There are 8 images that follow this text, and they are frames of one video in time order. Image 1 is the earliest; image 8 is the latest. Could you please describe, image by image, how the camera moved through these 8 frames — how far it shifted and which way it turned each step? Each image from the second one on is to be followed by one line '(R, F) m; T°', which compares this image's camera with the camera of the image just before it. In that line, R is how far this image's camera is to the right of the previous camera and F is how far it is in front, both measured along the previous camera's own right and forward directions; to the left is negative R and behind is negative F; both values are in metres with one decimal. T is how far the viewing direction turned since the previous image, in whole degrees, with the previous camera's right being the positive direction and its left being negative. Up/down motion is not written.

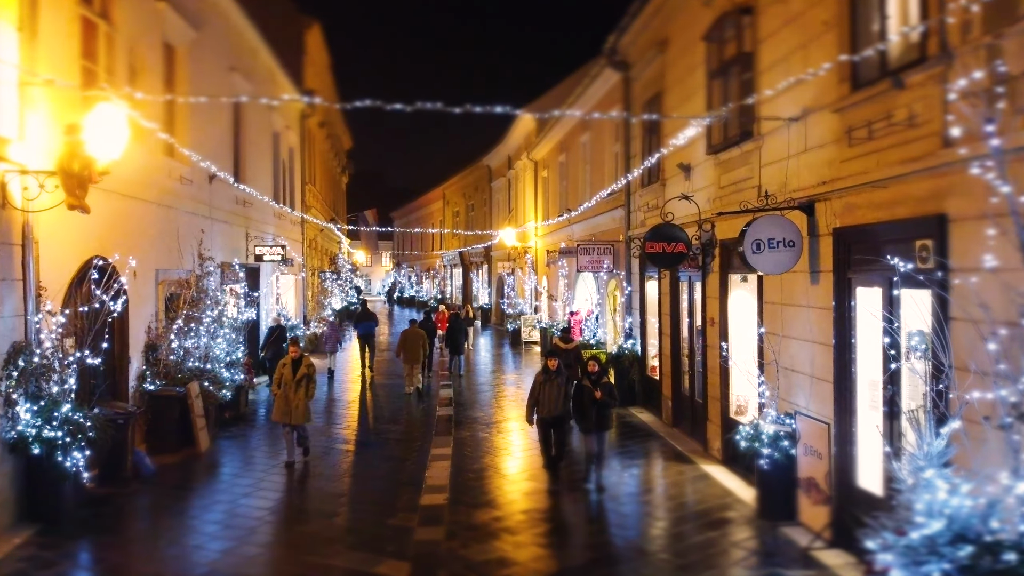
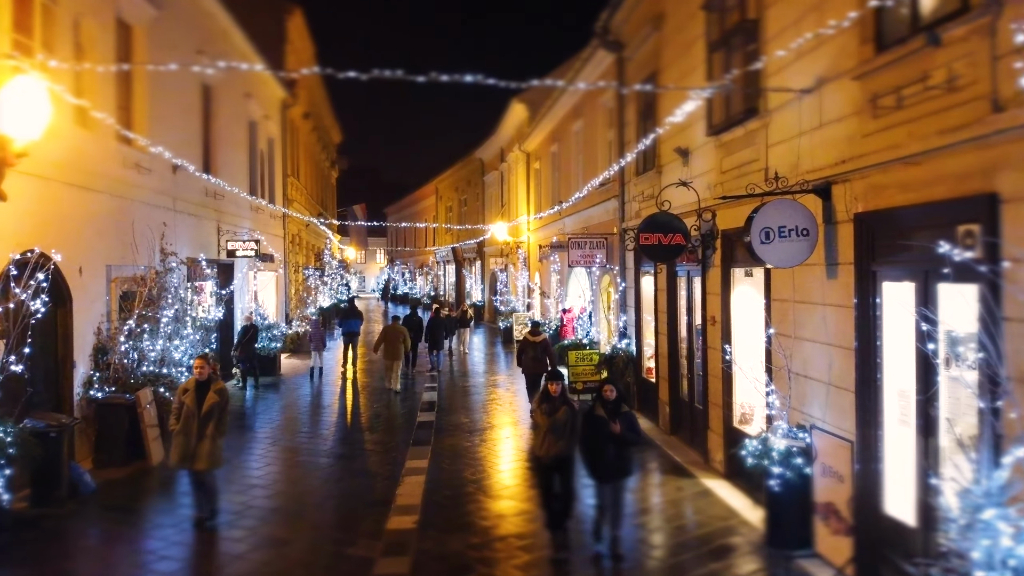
(+0.2, +0.9) m; 0°
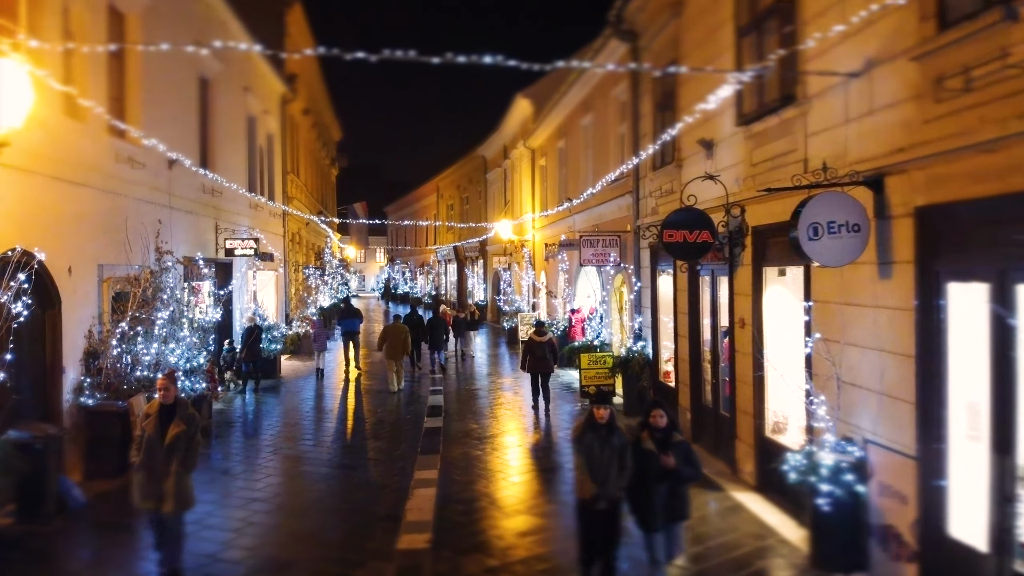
(-0.2, +0.5) m; 0°
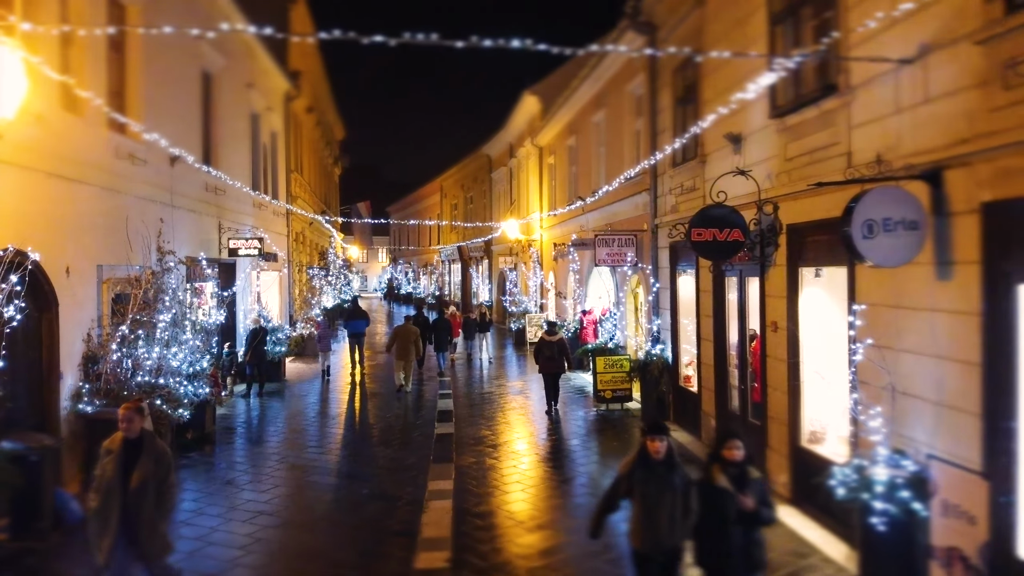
(-0.2, +0.4) m; 0°
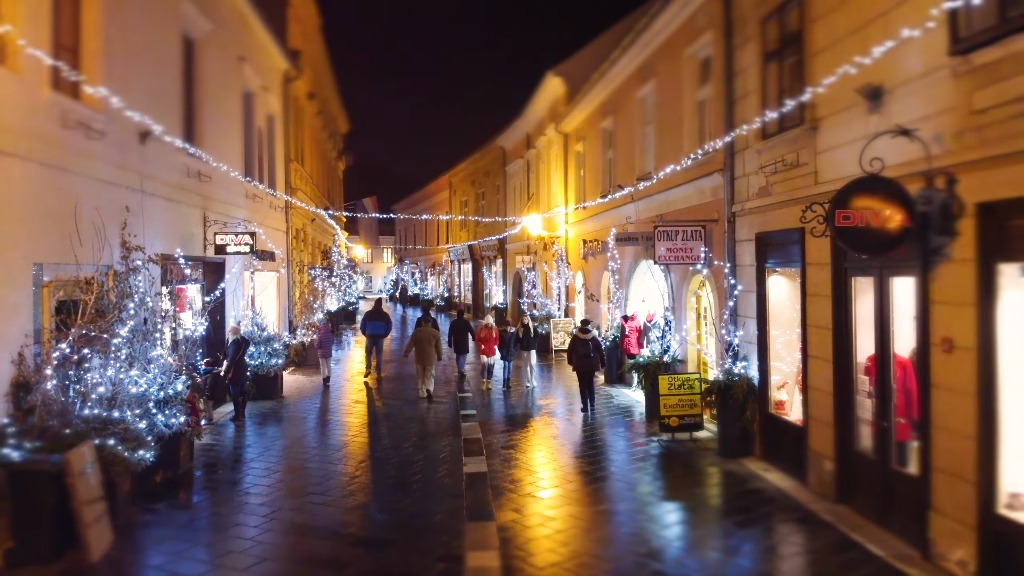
(-0.5, +2.1) m; 0°
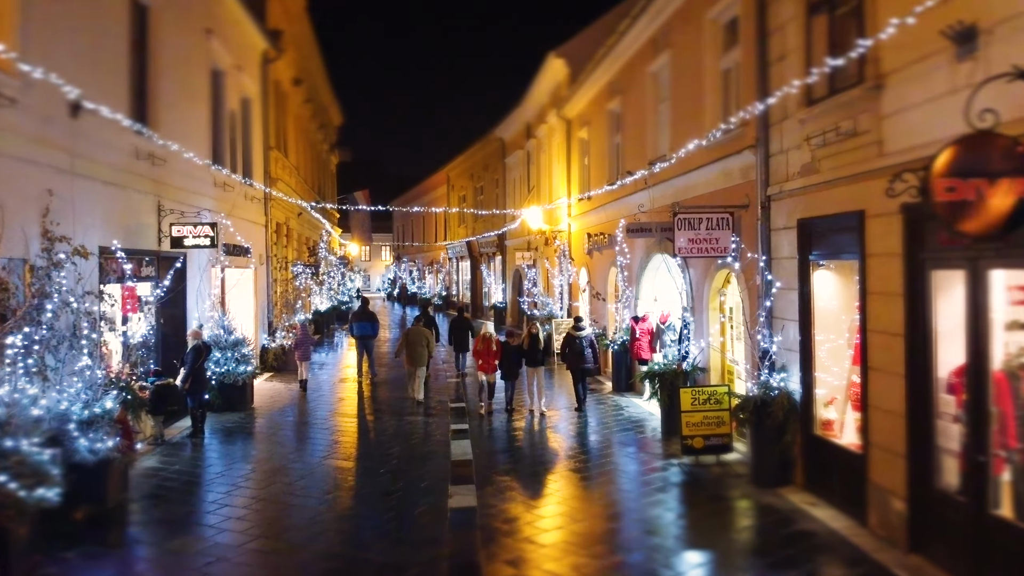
(+0.1, +1.4) m; 0°
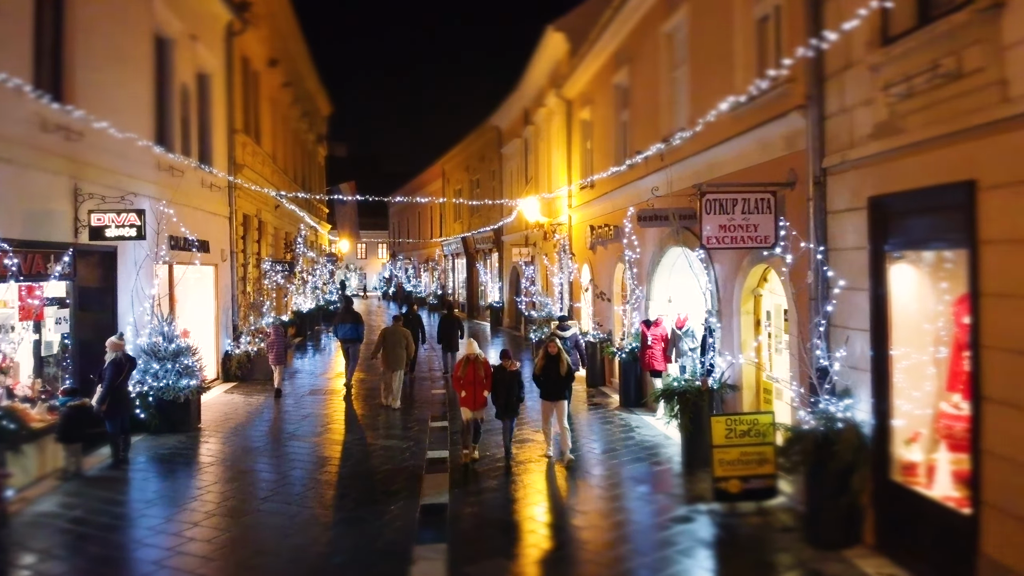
(+0.1, +1.7) m; 0°
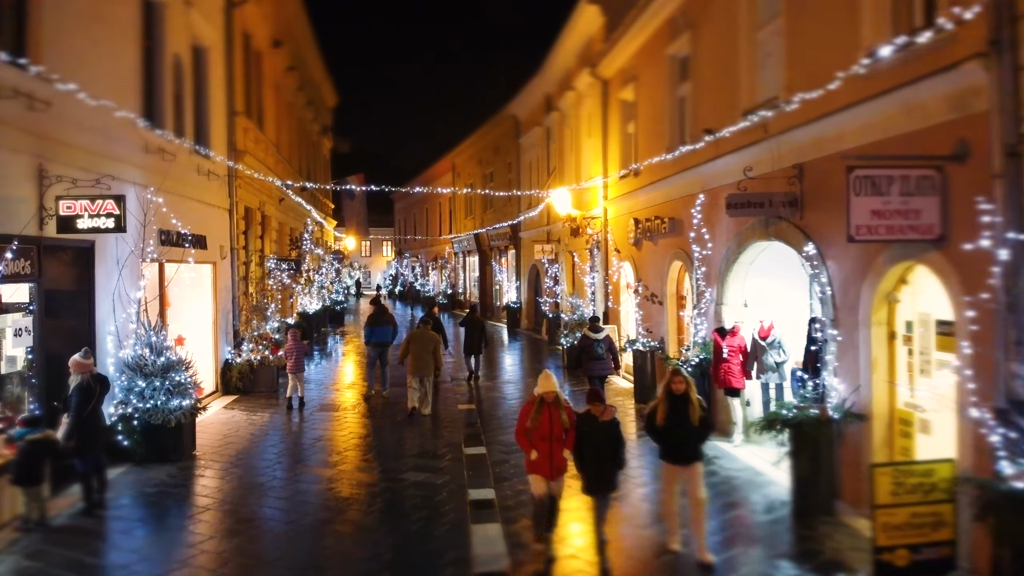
(-0.5, +1.5) m; 0°
